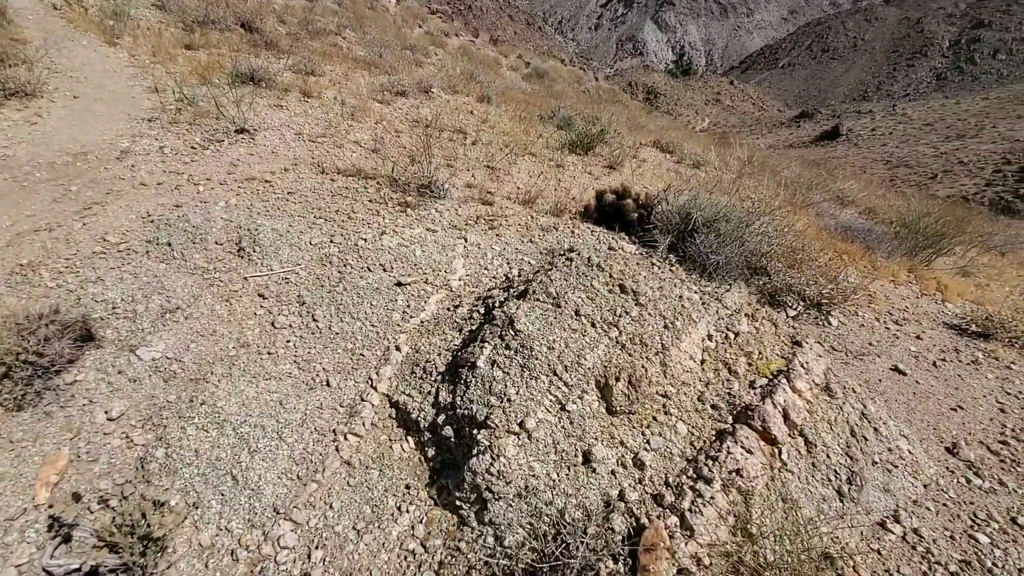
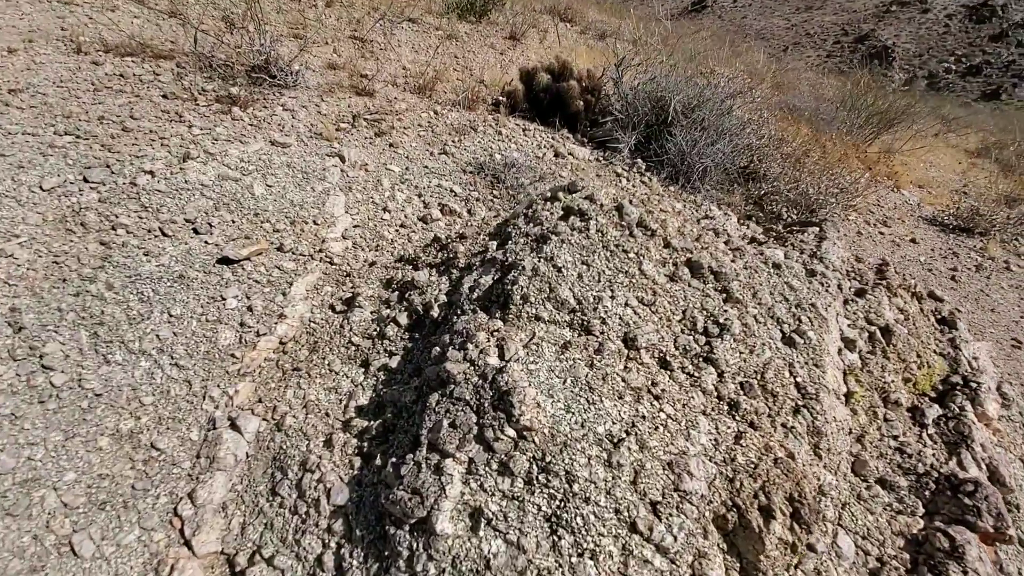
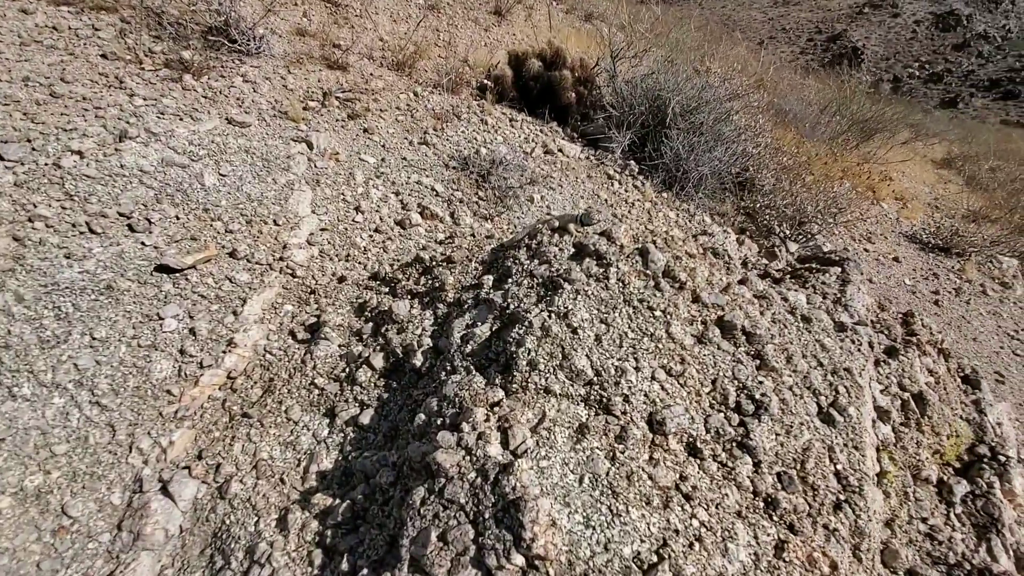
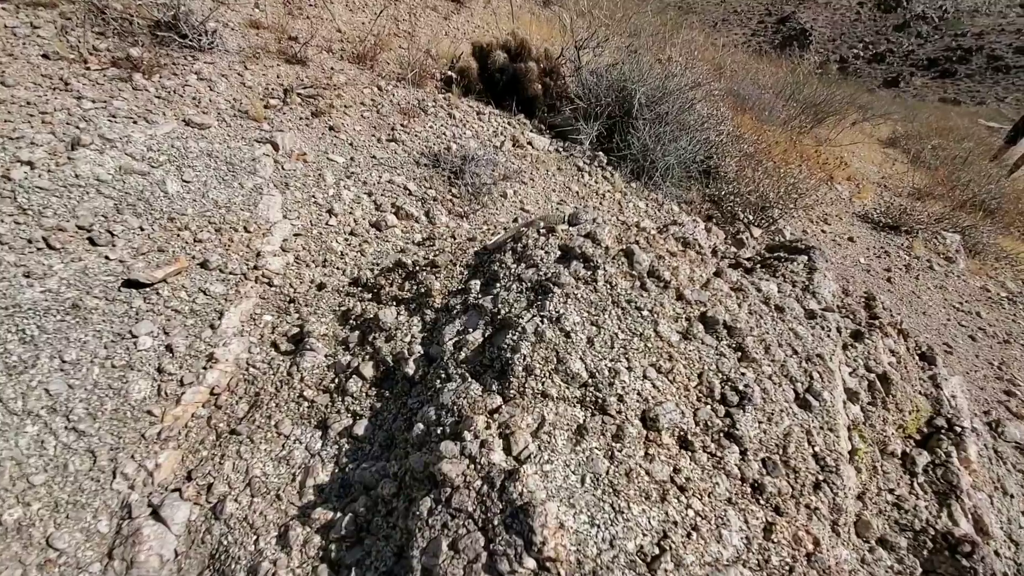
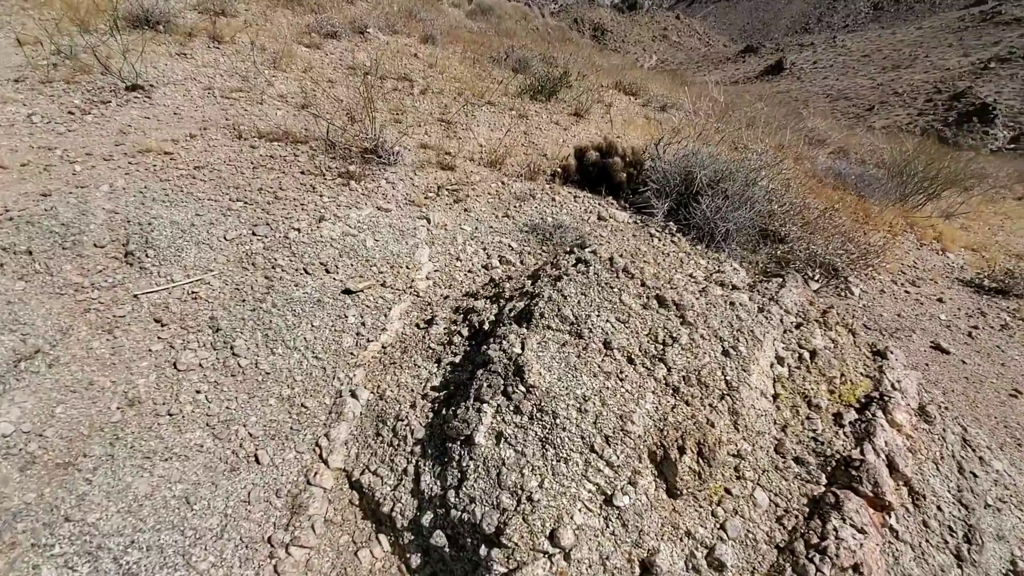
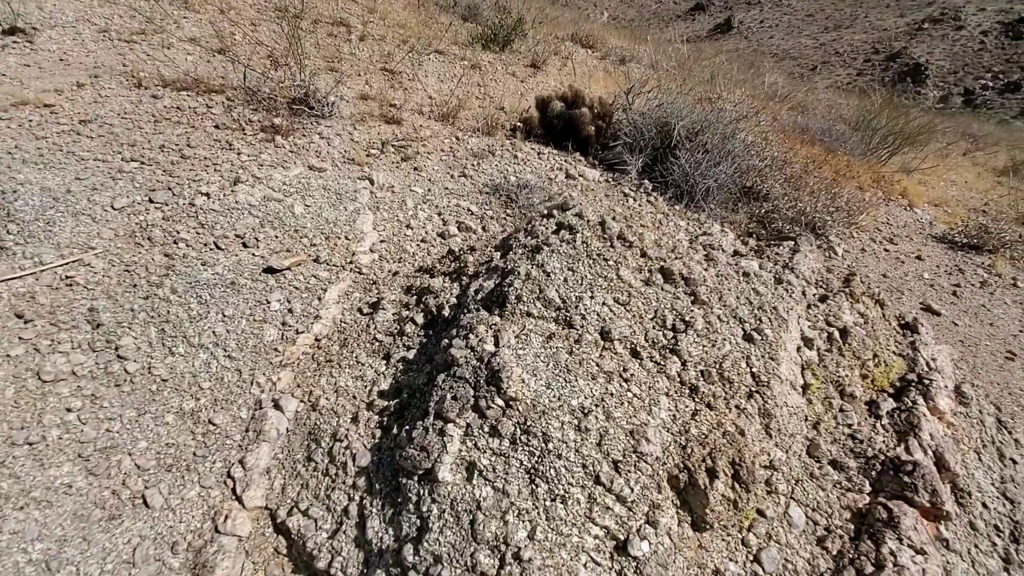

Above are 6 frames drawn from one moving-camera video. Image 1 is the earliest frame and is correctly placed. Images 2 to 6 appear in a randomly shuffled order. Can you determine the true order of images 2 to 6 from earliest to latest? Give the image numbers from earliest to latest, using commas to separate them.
5, 6, 2, 3, 4
